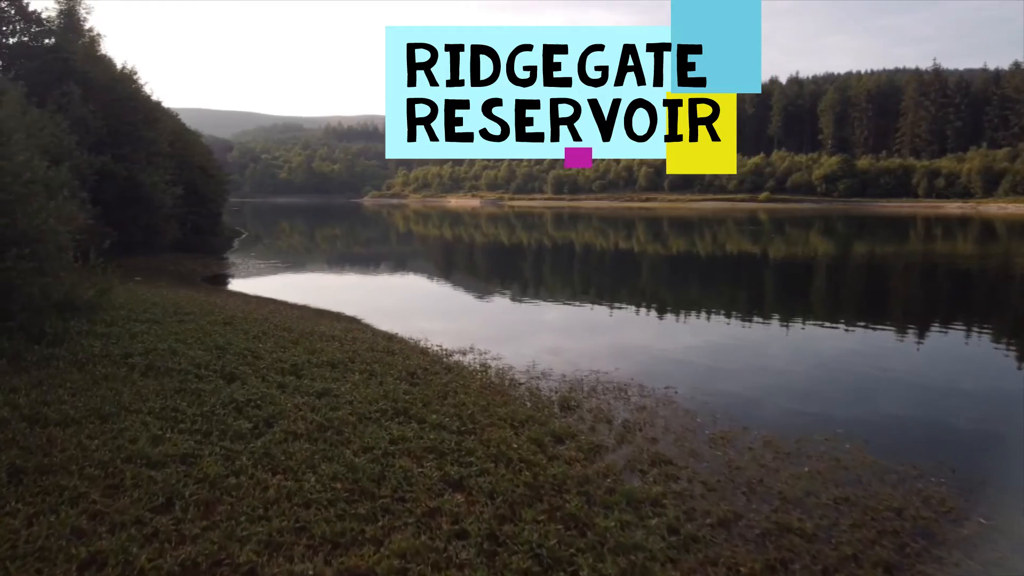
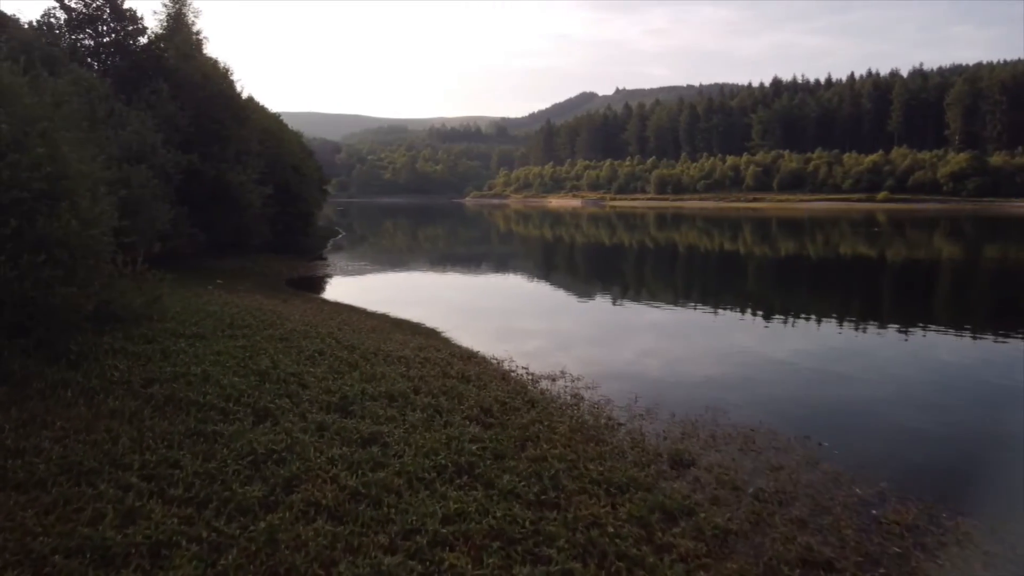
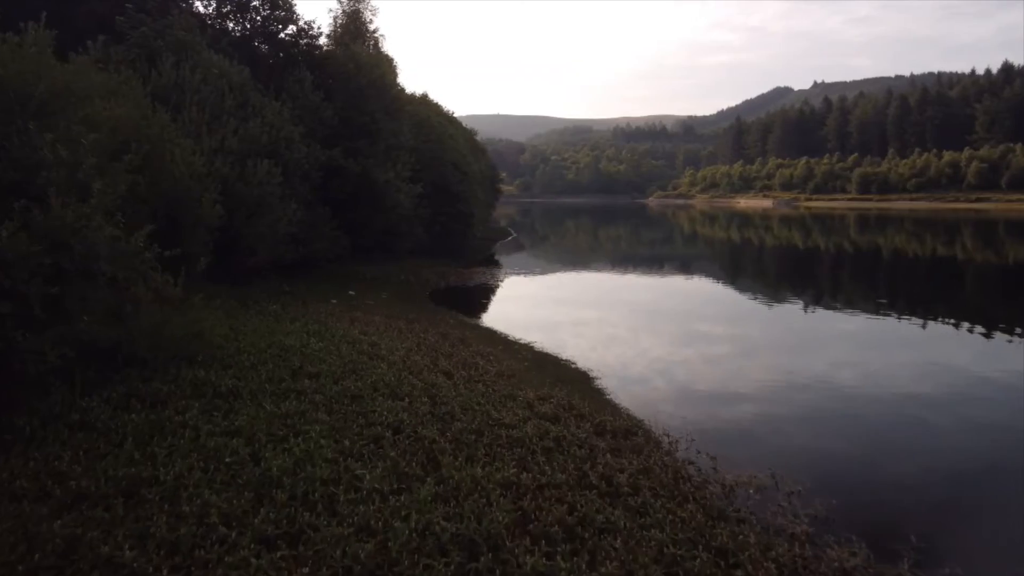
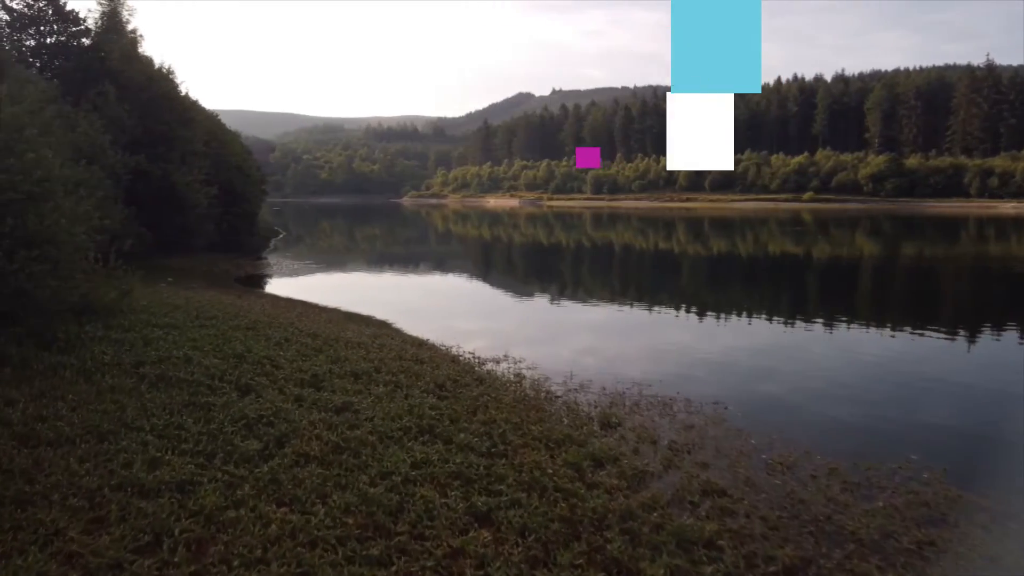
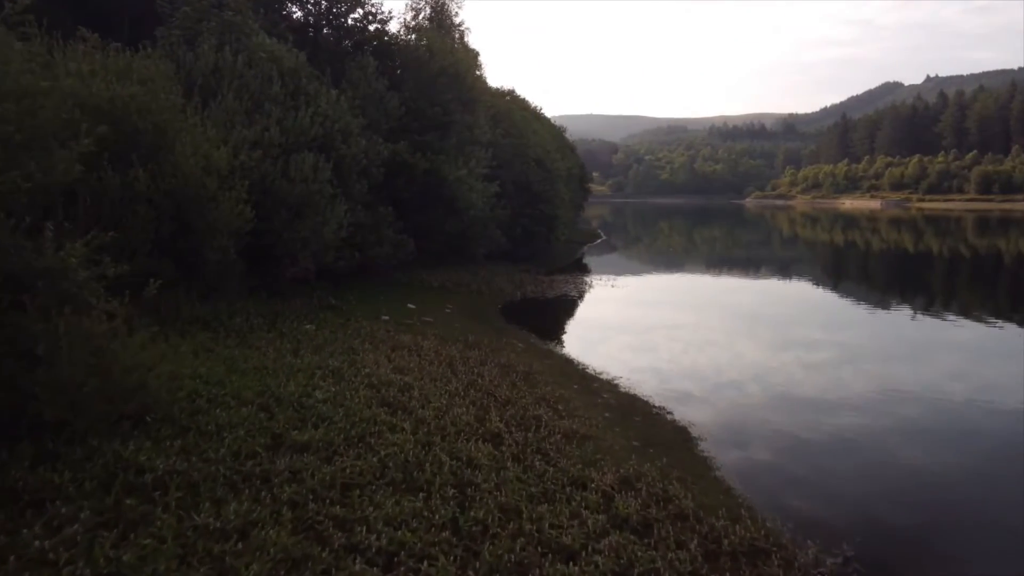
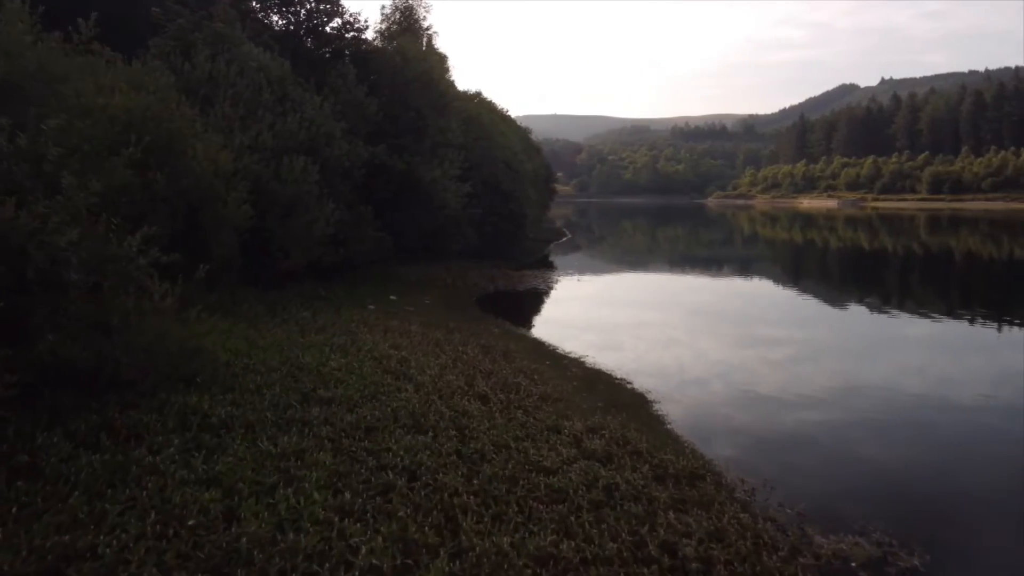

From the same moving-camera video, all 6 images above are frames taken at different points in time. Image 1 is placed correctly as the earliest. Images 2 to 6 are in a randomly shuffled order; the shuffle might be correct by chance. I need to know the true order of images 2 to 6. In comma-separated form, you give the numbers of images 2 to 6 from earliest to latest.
4, 2, 3, 6, 5
